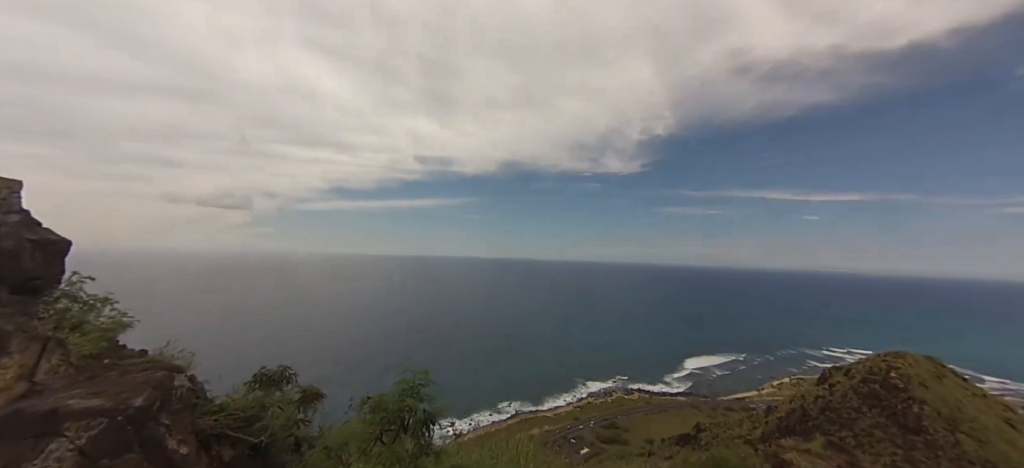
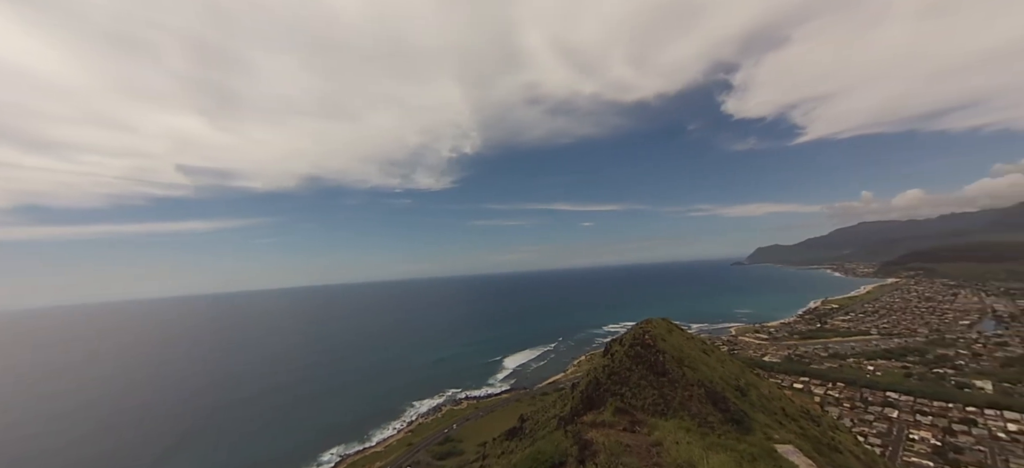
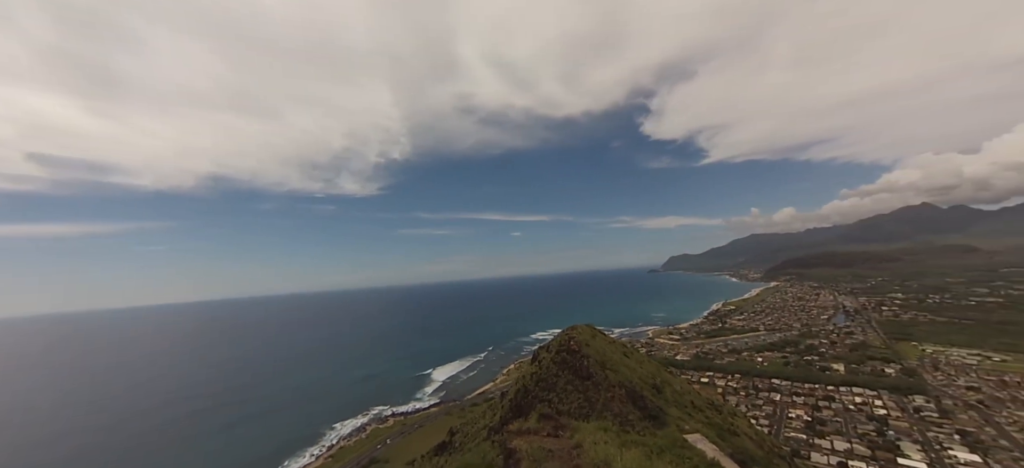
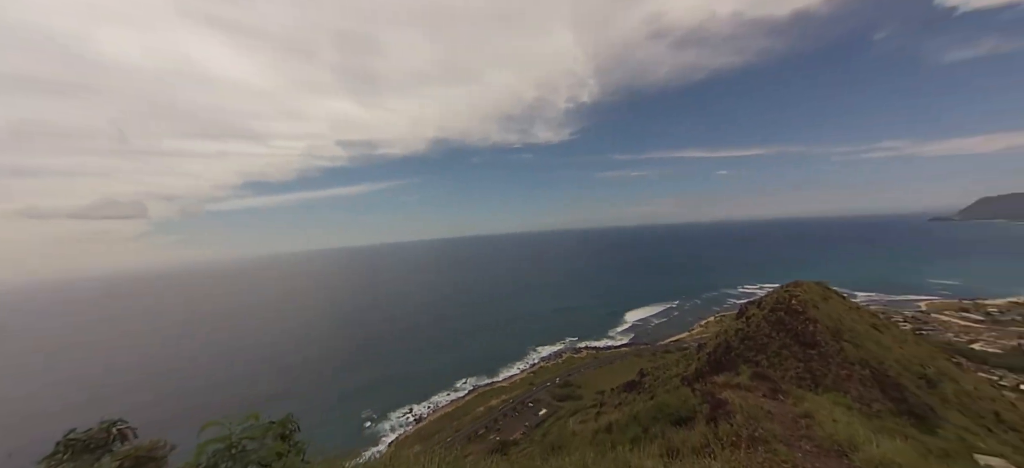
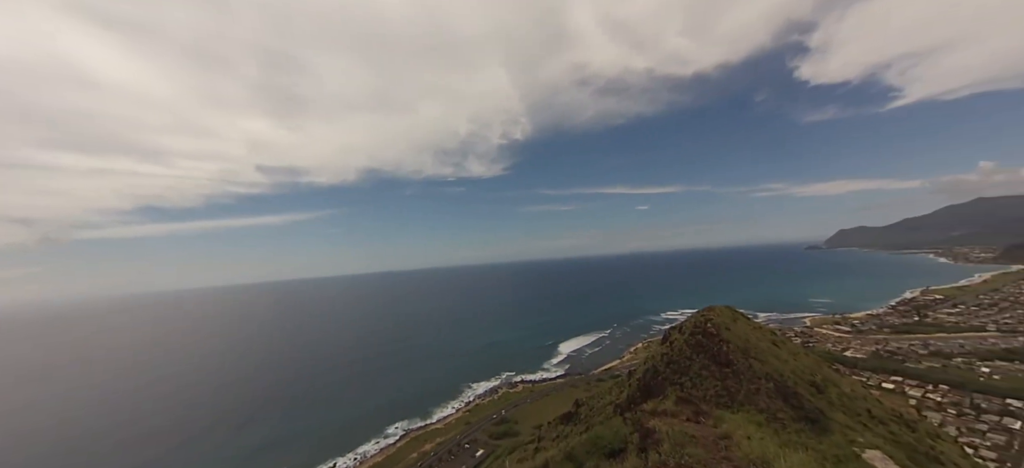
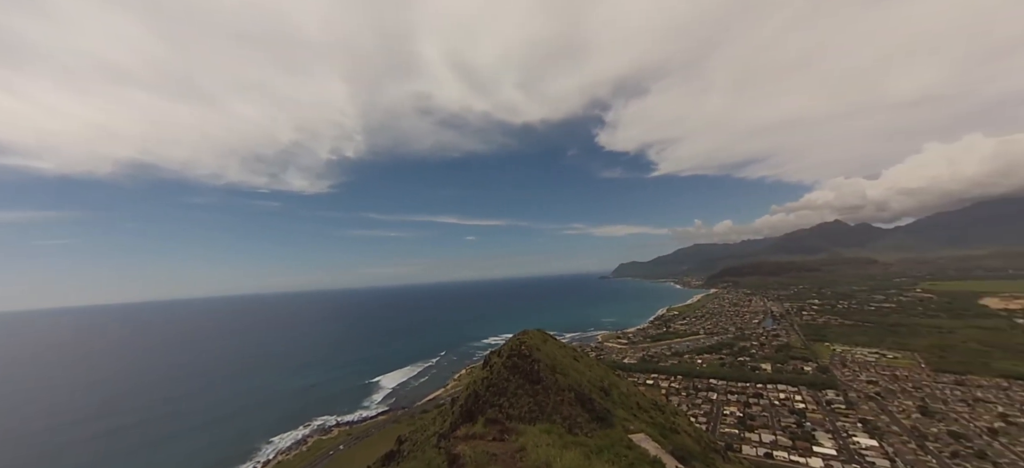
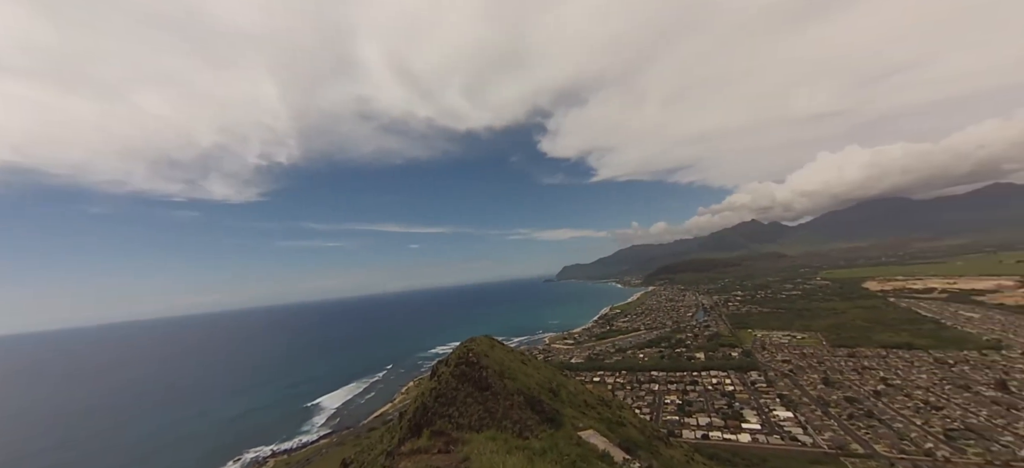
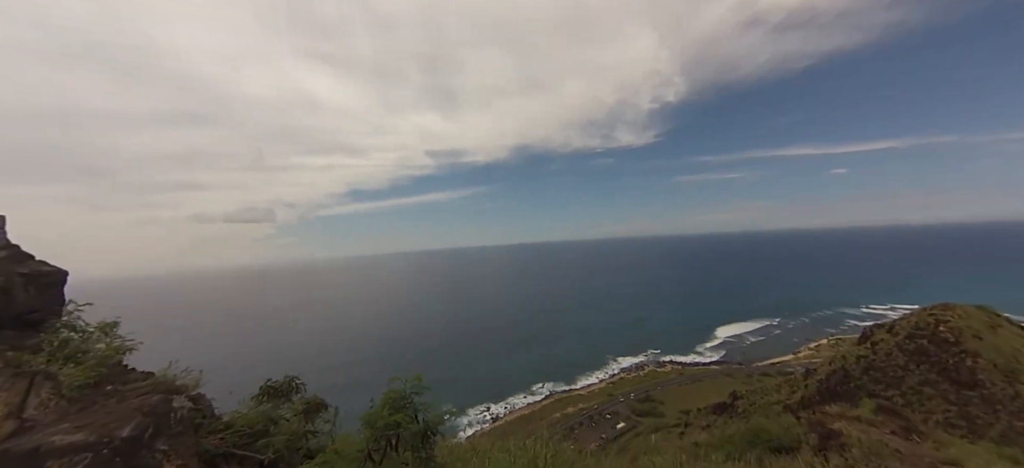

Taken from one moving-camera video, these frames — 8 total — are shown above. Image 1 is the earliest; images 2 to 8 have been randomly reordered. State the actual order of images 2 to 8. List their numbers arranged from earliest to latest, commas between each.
8, 4, 5, 2, 3, 6, 7
